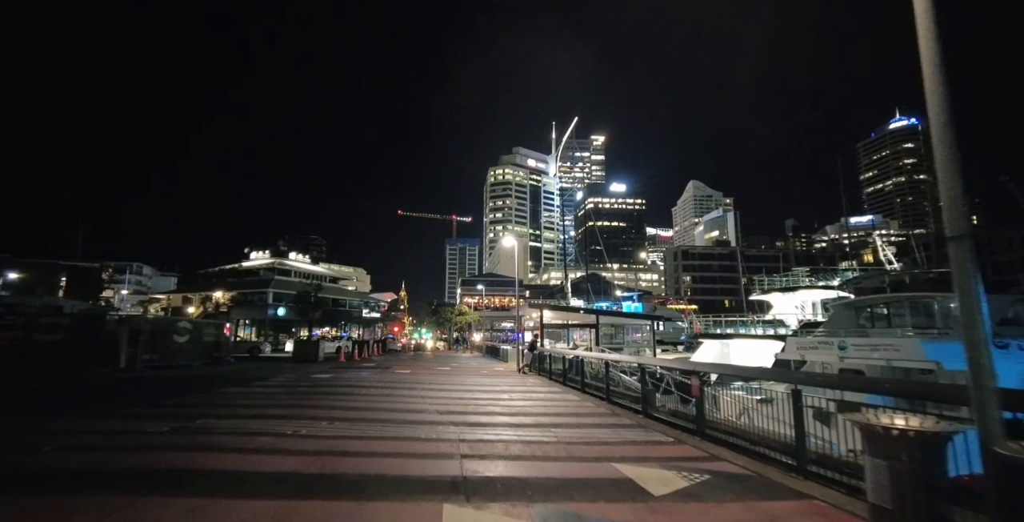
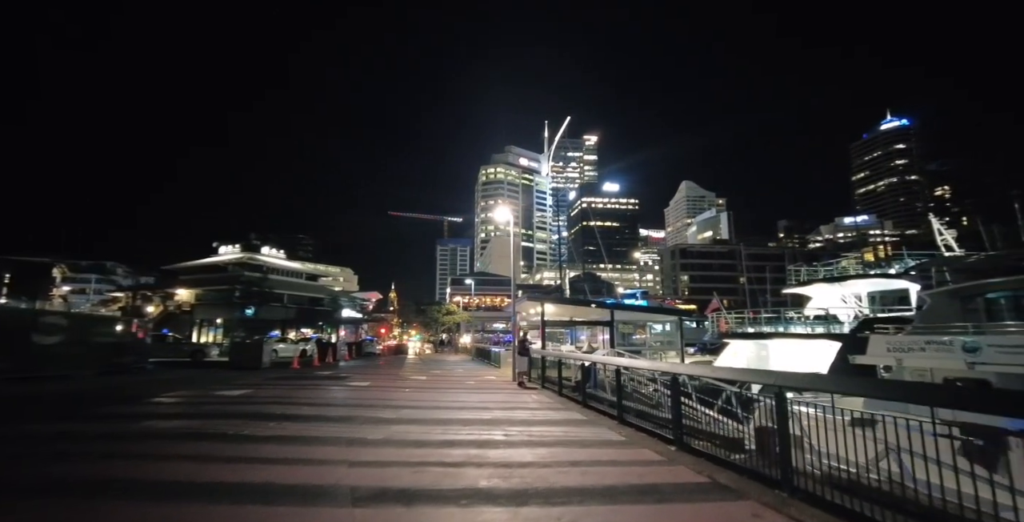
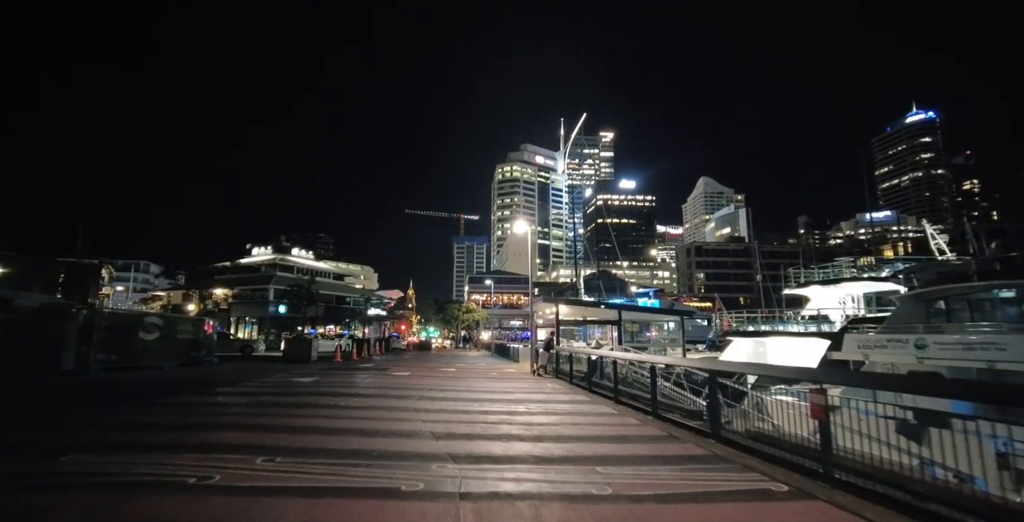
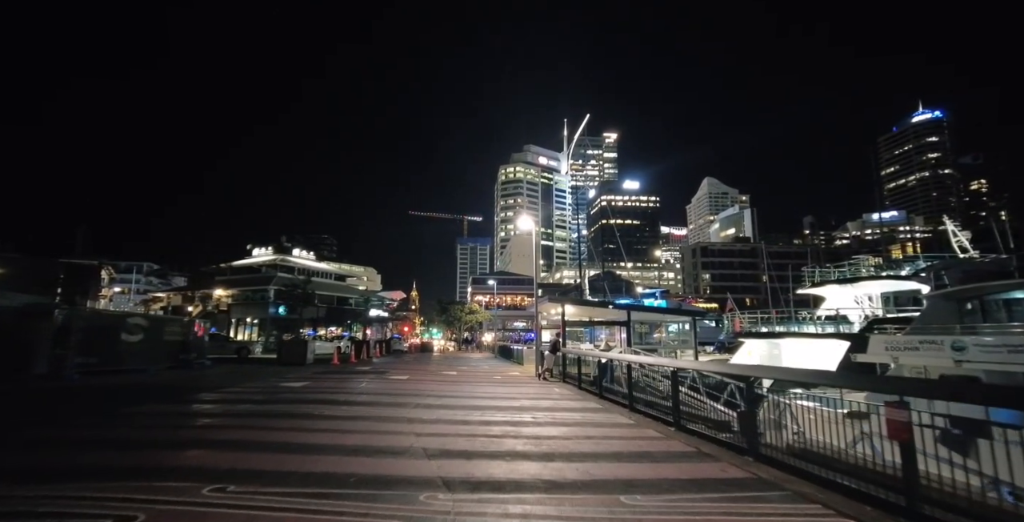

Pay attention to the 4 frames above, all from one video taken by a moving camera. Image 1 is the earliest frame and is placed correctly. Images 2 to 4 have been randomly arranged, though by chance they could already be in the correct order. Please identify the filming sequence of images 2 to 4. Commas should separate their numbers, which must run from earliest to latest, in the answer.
3, 4, 2
